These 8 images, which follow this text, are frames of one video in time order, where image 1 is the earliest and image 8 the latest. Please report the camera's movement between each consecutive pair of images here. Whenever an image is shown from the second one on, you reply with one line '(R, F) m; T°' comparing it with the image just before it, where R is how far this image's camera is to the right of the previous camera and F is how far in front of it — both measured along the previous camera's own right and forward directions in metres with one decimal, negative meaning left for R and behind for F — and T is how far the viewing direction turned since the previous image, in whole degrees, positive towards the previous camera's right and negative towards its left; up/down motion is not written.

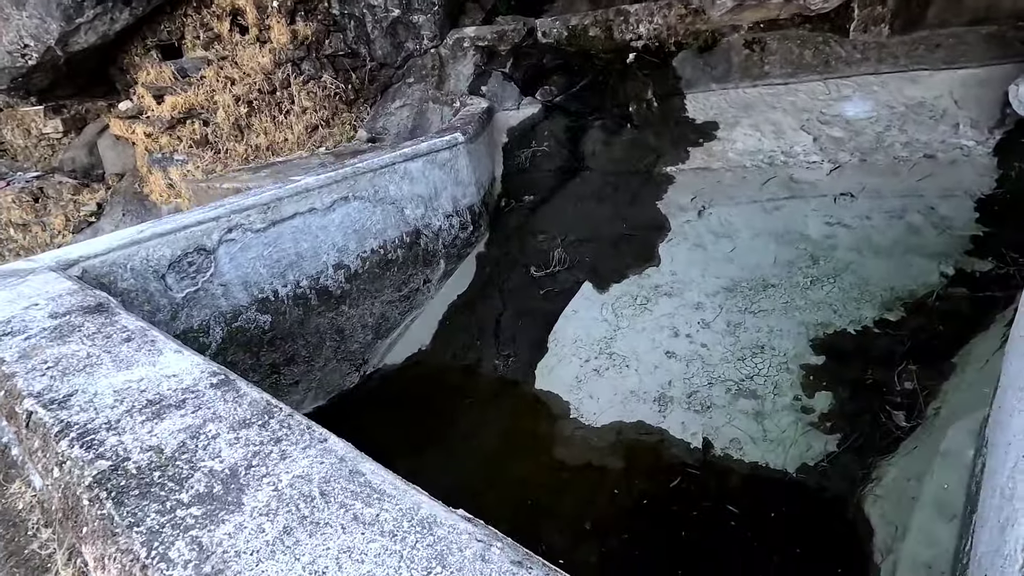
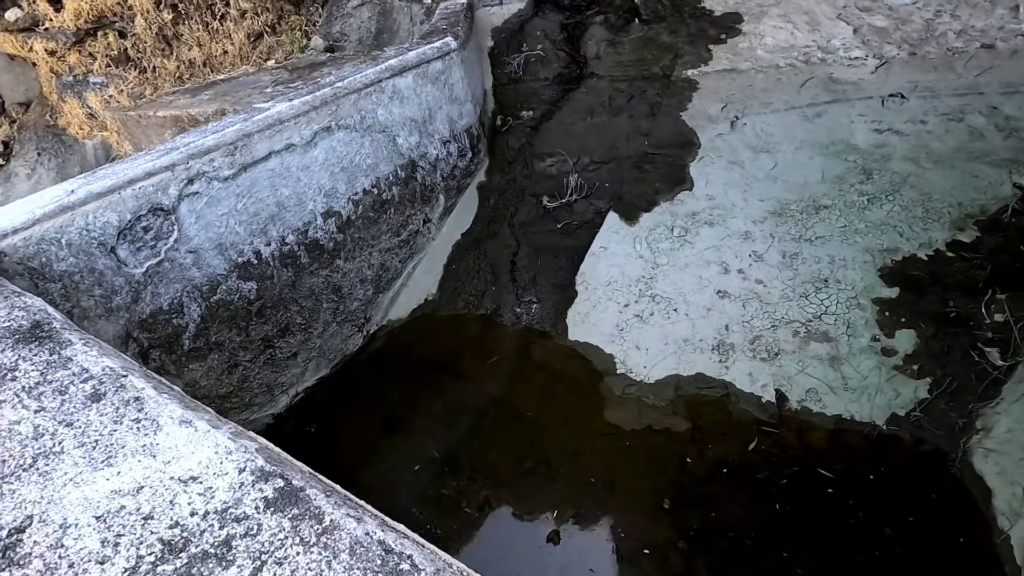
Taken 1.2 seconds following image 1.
(-0.3, +0.4) m; +4°
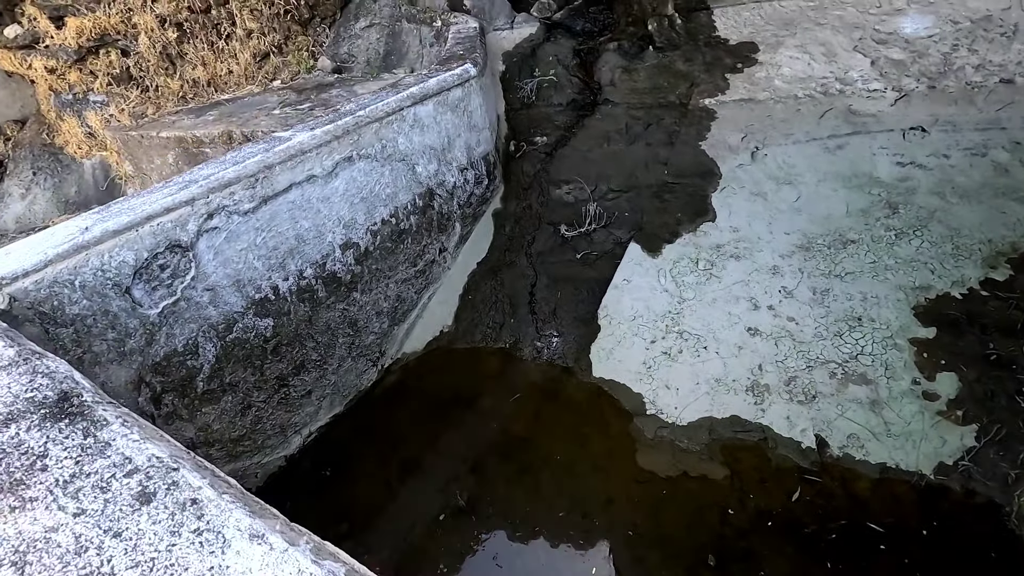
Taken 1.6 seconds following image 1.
(-0.1, +0.1) m; +1°
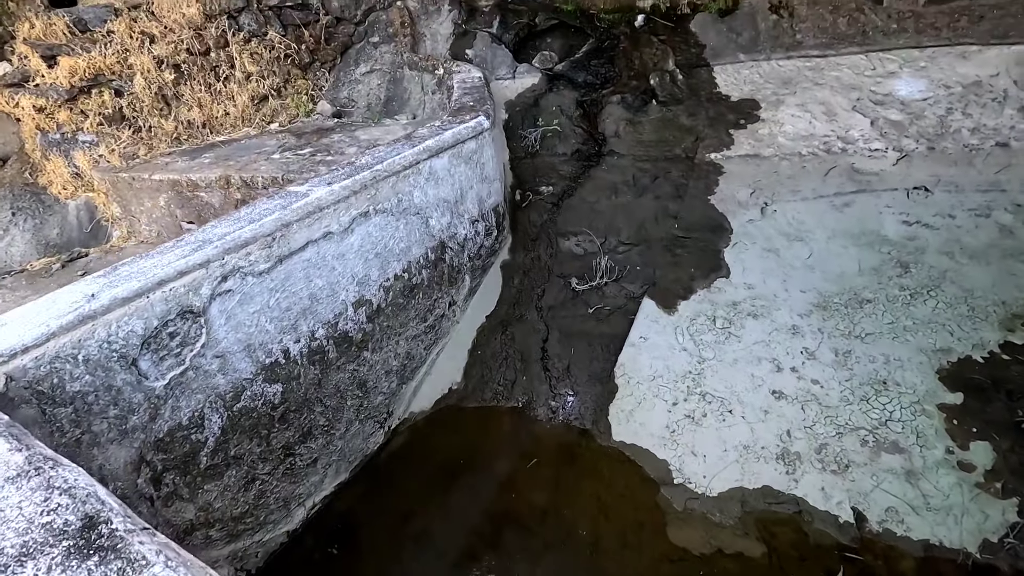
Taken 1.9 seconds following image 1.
(-0.2, +0.1) m; +2°
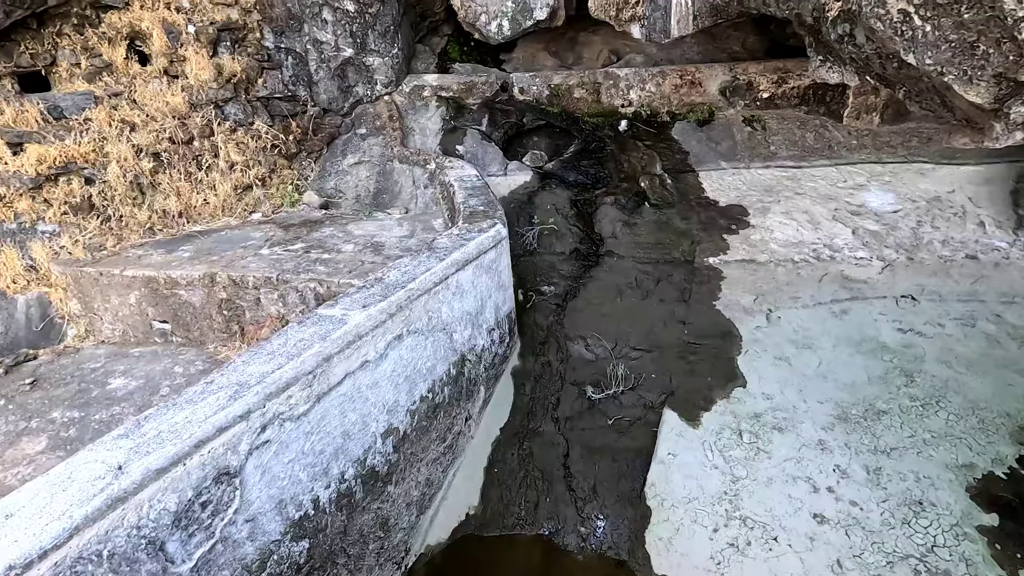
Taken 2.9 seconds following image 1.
(-0.3, +0.1) m; +6°
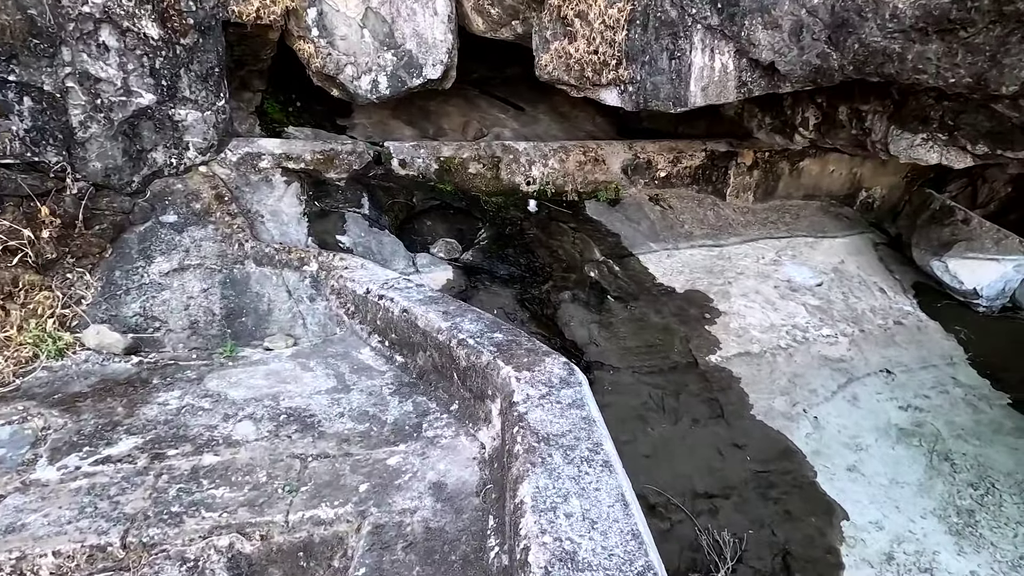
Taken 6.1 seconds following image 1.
(-0.9, +1.2) m; +27°
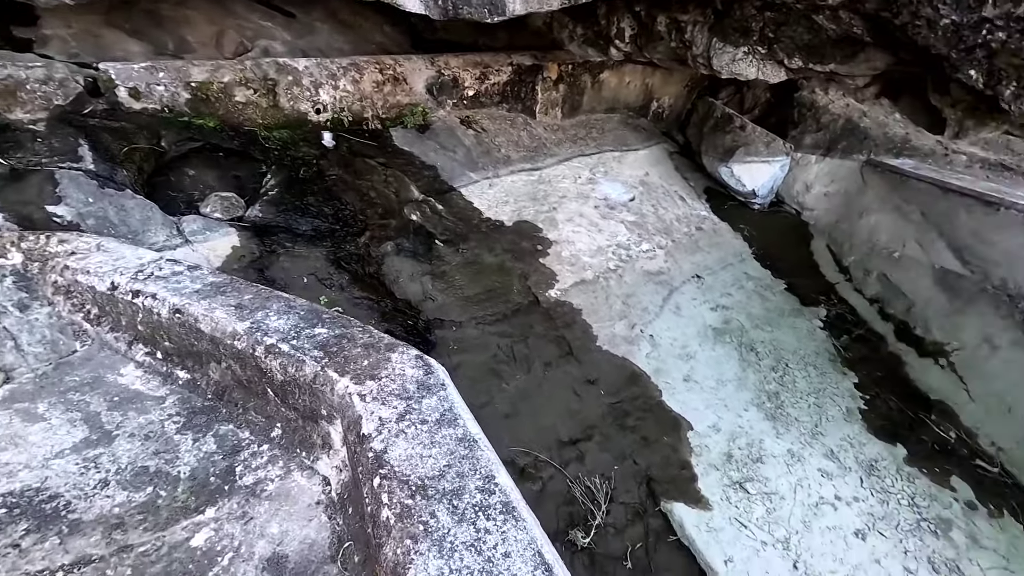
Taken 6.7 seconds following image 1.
(0.0, +0.4) m; +20°
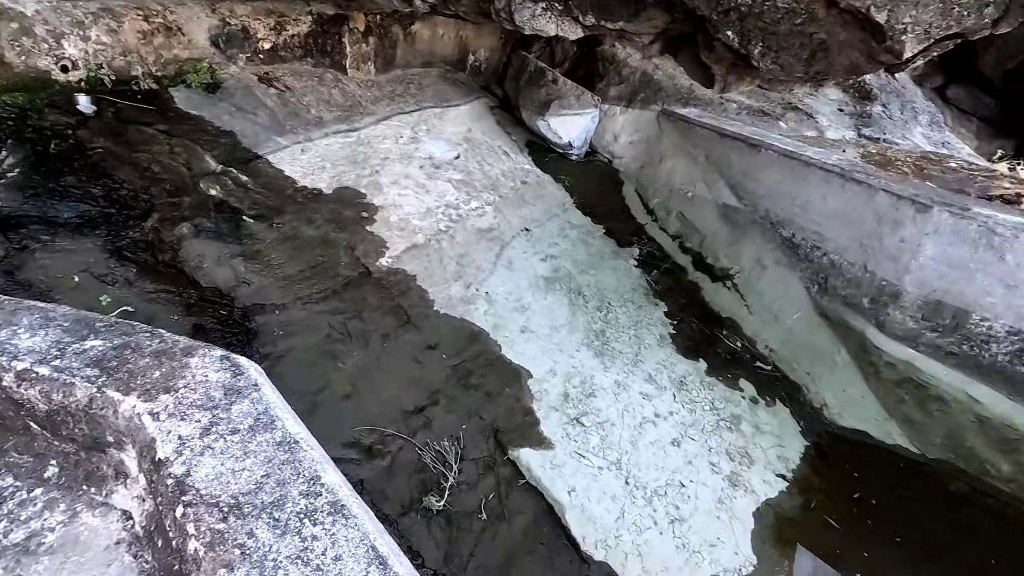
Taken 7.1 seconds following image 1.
(+0.1, 0.0) m; +16°
